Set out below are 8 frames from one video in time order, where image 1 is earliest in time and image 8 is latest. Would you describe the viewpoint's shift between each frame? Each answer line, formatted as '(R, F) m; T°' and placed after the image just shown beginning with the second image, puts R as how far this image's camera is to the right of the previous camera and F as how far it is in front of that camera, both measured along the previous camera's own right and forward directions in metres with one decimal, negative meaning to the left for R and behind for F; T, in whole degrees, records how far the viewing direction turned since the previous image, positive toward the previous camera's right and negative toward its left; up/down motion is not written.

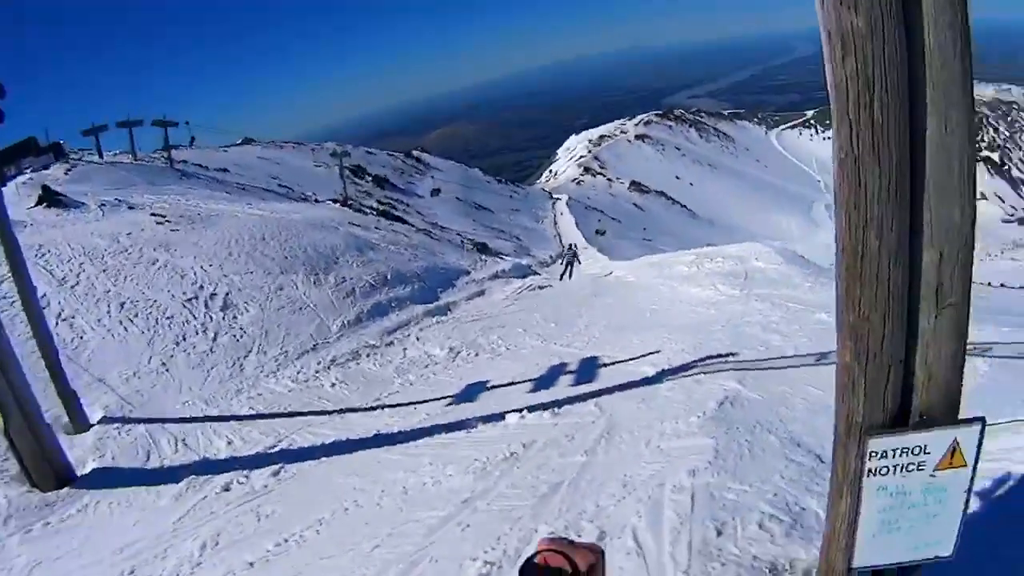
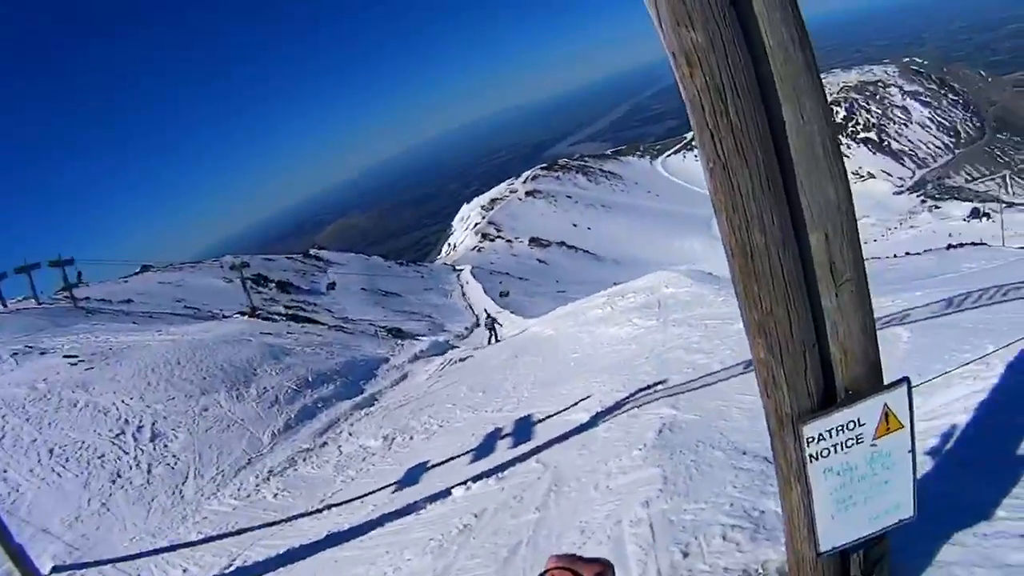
(+0.5, -0.2) m; +5°
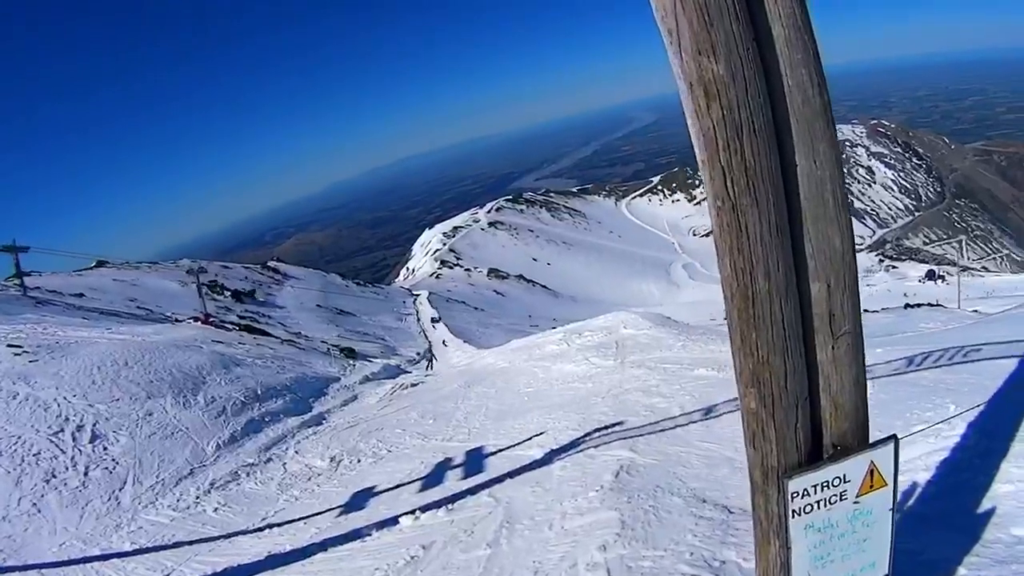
(-0.1, +0.3) m; +3°
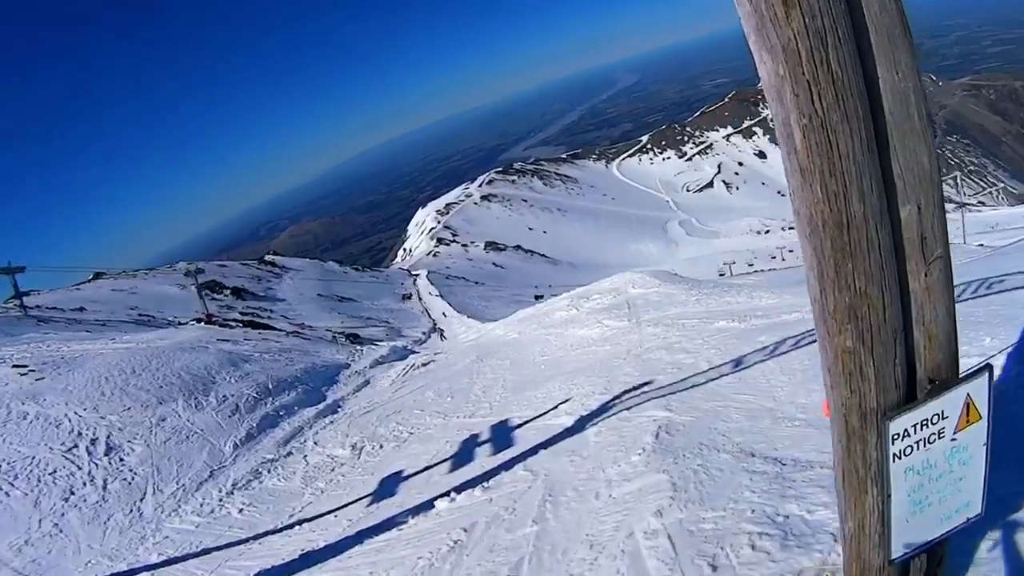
(-0.3, +0.5) m; 0°
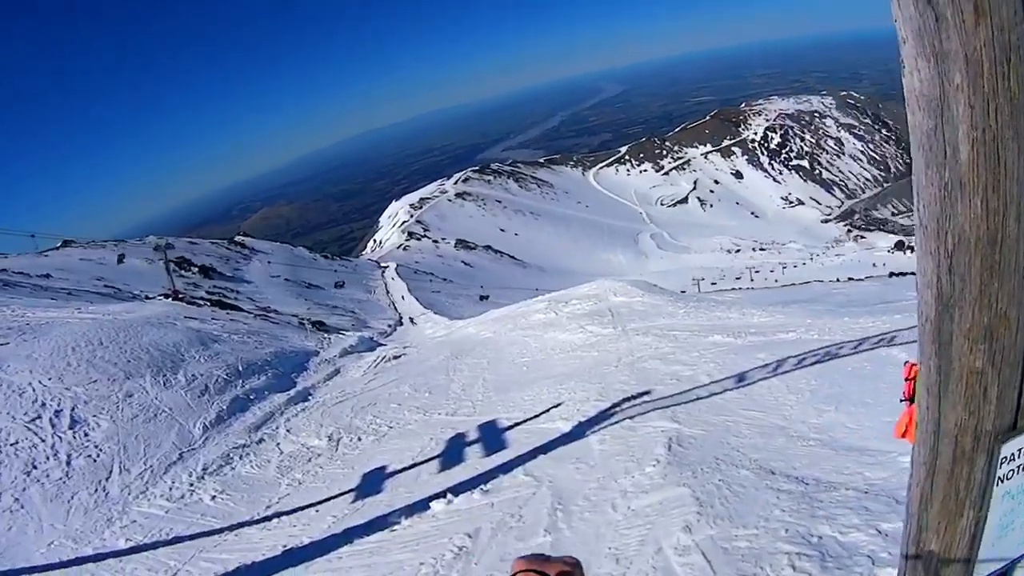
(-0.8, +0.4) m; +3°
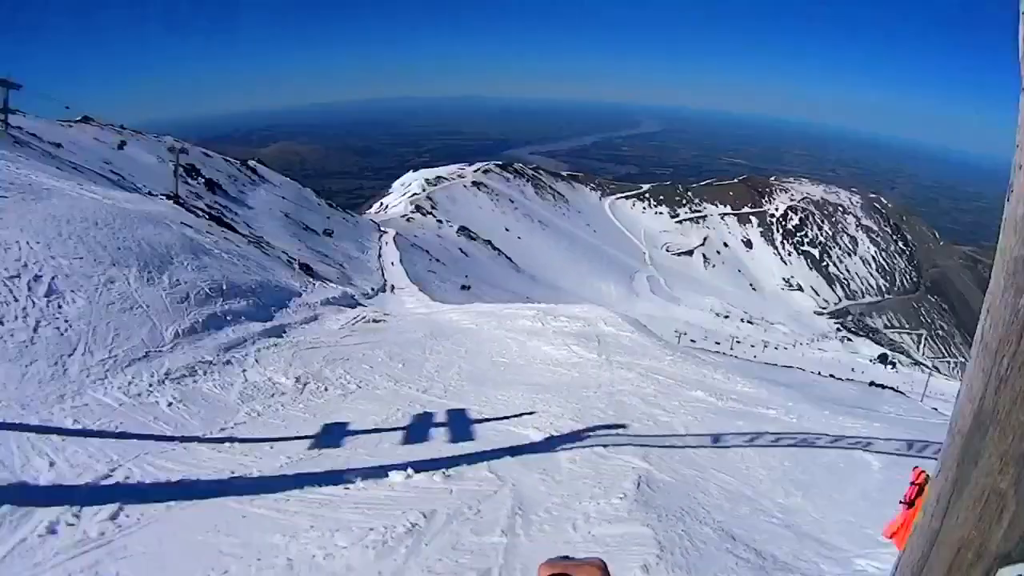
(-0.5, 0.0) m; +1°
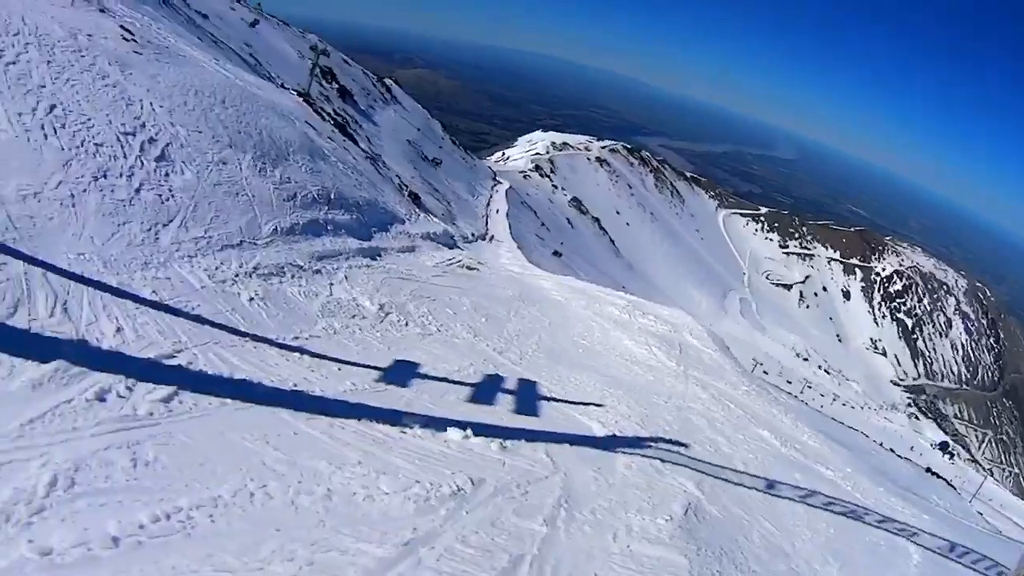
(-0.3, +0.4) m; -7°
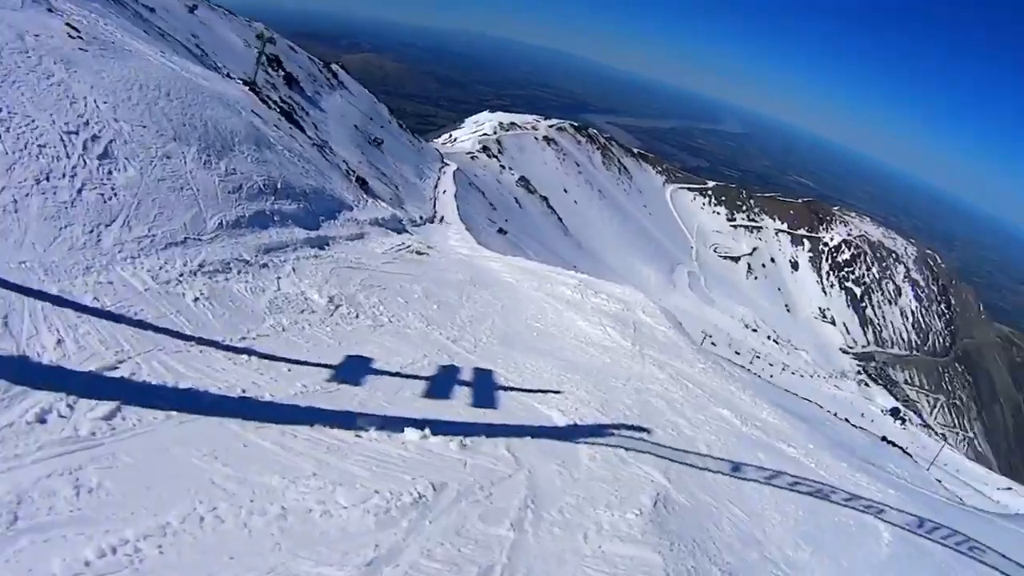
(0.0, +0.5) m; +4°
